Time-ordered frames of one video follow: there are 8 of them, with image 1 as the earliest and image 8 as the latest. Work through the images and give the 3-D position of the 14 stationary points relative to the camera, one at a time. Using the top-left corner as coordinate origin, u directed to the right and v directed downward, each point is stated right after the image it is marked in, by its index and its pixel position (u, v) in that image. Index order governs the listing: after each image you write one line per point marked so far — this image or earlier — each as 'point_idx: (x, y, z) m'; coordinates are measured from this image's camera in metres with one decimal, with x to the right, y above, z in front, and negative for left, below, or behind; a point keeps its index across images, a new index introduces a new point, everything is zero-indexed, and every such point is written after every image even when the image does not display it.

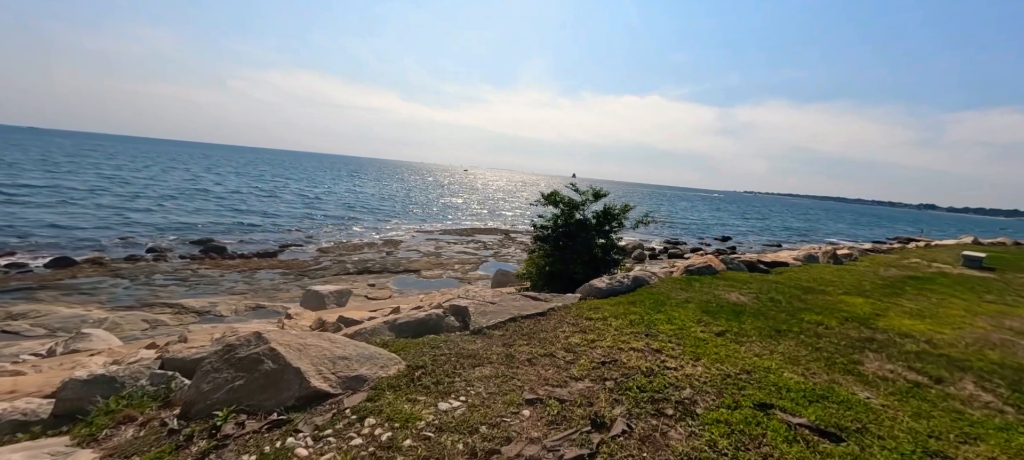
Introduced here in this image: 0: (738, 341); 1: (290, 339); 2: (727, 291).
0: (+3.1, -1.5, +5.2) m
1: (-2.1, -1.0, +3.6) m
2: (+4.6, -1.3, +8.1) m
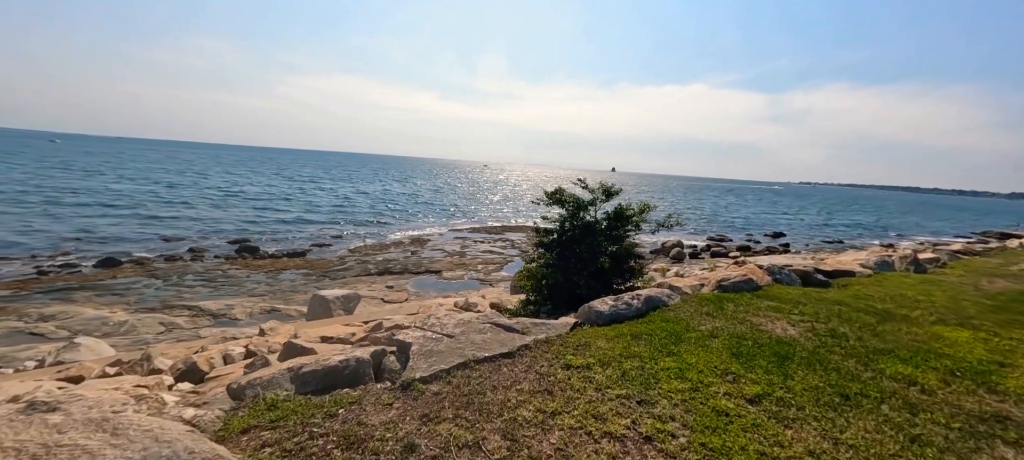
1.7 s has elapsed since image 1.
0: (+2.4, -1.7, +3.4) m
1: (-2.9, -1.3, +2.4) m
2: (+4.2, -1.5, +6.2) m
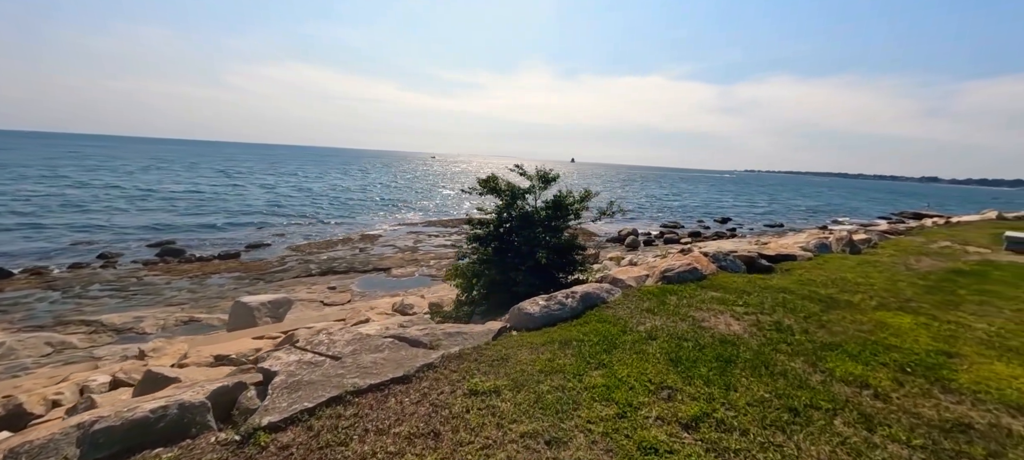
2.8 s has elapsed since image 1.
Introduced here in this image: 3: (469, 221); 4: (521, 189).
0: (+1.5, -1.6, +2.7) m
1: (-3.7, -1.3, +1.1) m
2: (+3.0, -1.2, +5.6) m
3: (-1.0, +0.2, +8.9) m
4: (+0.2, +0.9, +8.5) m
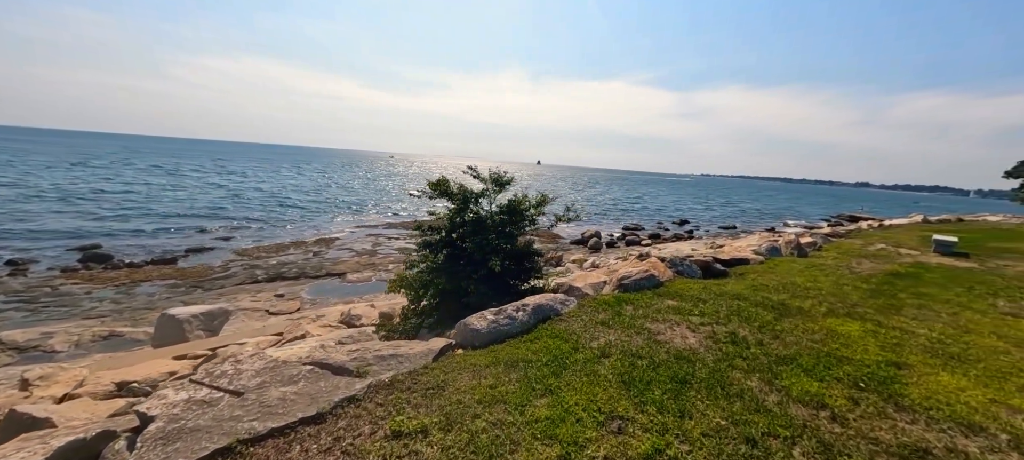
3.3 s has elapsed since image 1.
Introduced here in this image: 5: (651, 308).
0: (+1.0, -1.7, +2.4) m
1: (-4.1, -1.4, +0.3) m
2: (+2.2, -1.3, +5.4) m
3: (-2.1, +0.1, +8.3) m
4: (-0.8, +0.8, +8.0) m
5: (+2.2, -1.2, +6.1) m
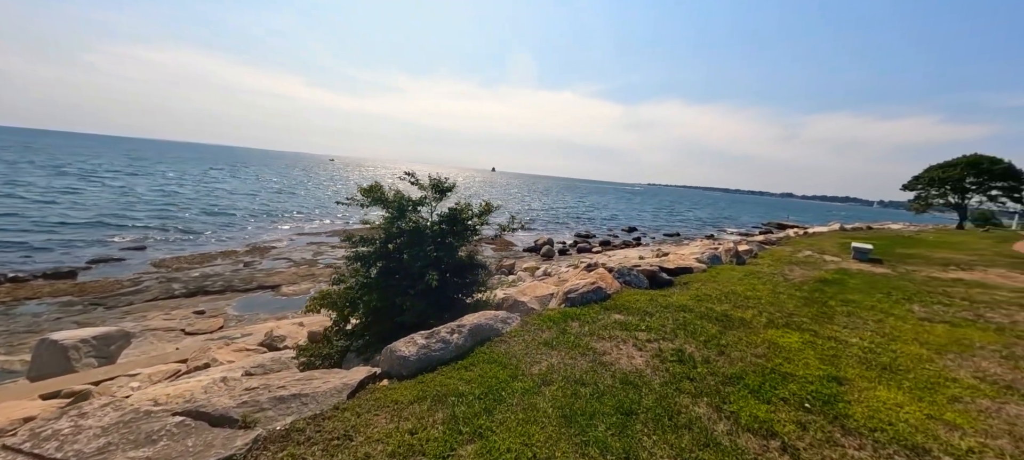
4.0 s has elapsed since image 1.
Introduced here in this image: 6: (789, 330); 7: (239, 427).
0: (+0.5, -1.8, +1.9) m
1: (-4.3, -1.5, -0.7) m
2: (+1.4, -1.5, +5.1) m
3: (-3.2, -0.1, +7.4) m
4: (-1.9, +0.6, +7.3) m
5: (+1.3, -1.4, +5.8) m
6: (+4.3, -1.5, +5.9) m
7: (-2.3, -1.7, +3.2) m
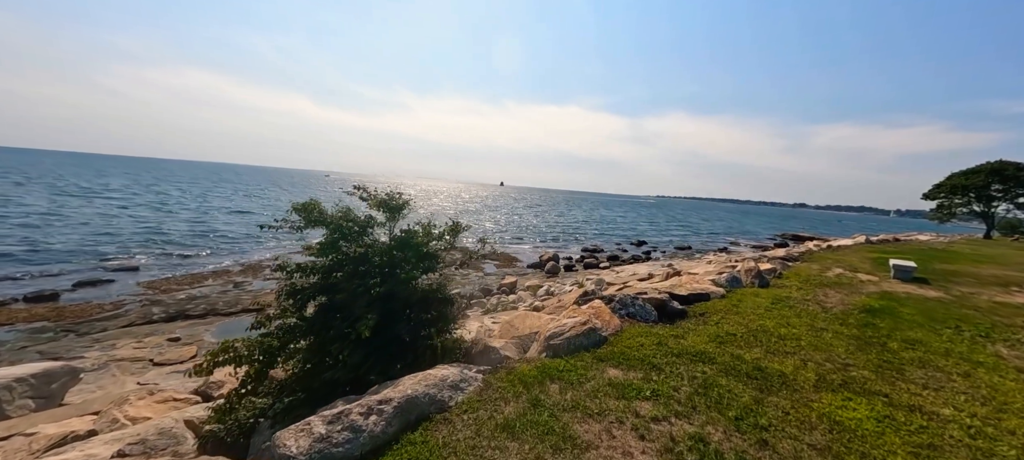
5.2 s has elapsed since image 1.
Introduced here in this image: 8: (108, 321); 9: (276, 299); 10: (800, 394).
0: (0.0, -2.0, +0.4) m
1: (-4.9, -1.7, -2.1) m
2: (+0.9, -1.8, +3.6) m
3: (-3.7, -0.6, +6.1) m
4: (-2.4, +0.2, +5.9) m
5: (+0.8, -1.7, +4.2) m
6: (+3.8, -1.8, +4.3) m
7: (-2.8, -1.9, +1.8) m
8: (-20.4, -4.6, +19.2) m
9: (-3.7, -1.1, +6.0) m
10: (+3.2, -1.8, +4.2) m
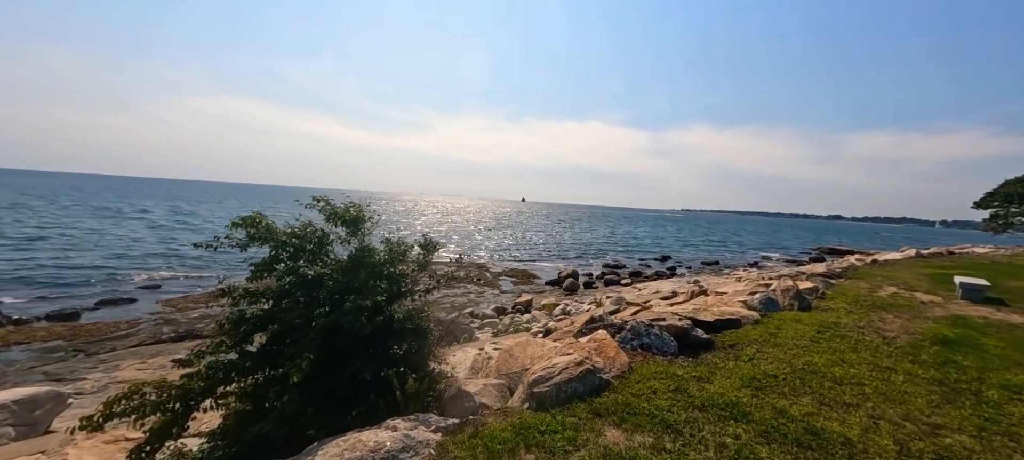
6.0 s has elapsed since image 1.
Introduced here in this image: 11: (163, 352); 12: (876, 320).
0: (-0.6, -2.0, -0.7) m
1: (-5.6, -1.6, -2.9) m
2: (+0.5, -1.9, +2.4) m
3: (-3.9, -0.8, +5.3) m
4: (-2.6, -0.1, +5.1) m
5: (+0.5, -1.9, +3.1) m
6: (+3.5, -1.9, +3.0) m
7: (-3.3, -2.0, +0.9) m
8: (-19.8, -5.6, +19.1) m
9: (-3.9, -1.3, +5.2) m
10: (+2.9, -1.9, +3.0) m
11: (-16.4, -5.7, +17.8) m
12: (+8.1, -2.0, +8.5) m
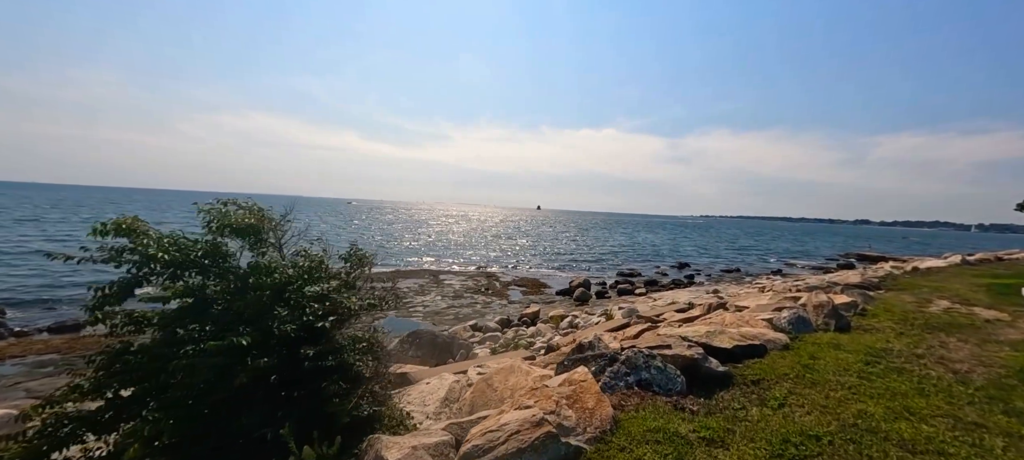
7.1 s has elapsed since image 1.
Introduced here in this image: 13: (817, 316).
0: (-1.3, -2.0, -1.8) m
1: (-6.5, -1.6, -3.8) m
2: (-0.1, -1.9, +1.2) m
3: (-4.4, -1.0, +4.2) m
4: (-3.2, -0.2, +4.0) m
5: (-0.1, -1.9, +1.9) m
6: (+2.8, -2.0, +1.6) m
7: (-4.0, -2.0, -0.2) m
8: (-19.7, -6.2, +18.6) m
9: (-4.5, -1.5, +4.2) m
10: (+2.3, -1.9, +1.7) m
11: (-16.4, -6.2, +17.2) m
12: (+7.7, -2.1, +6.9) m
13: (+6.8, -1.9, +8.5) m
